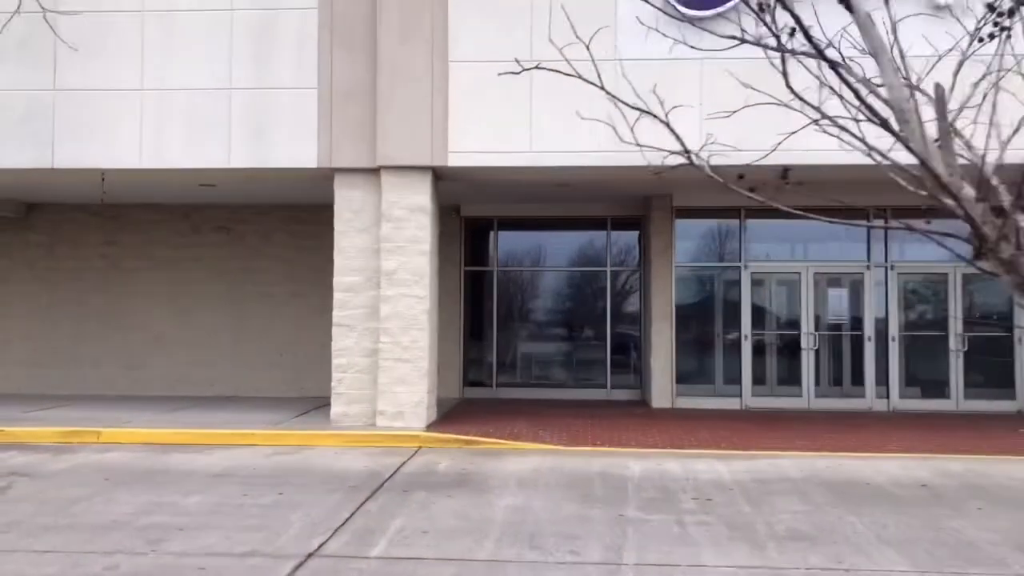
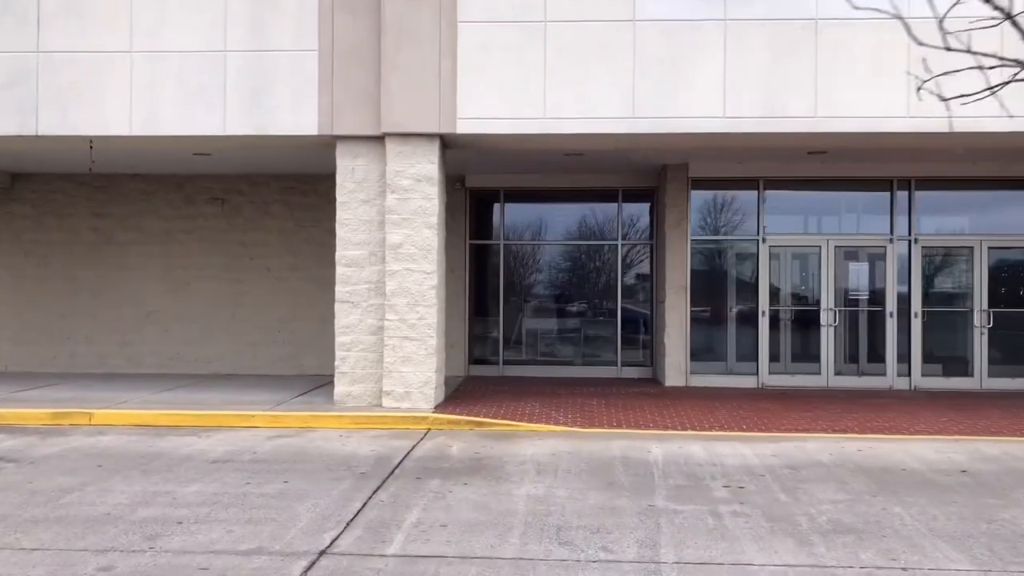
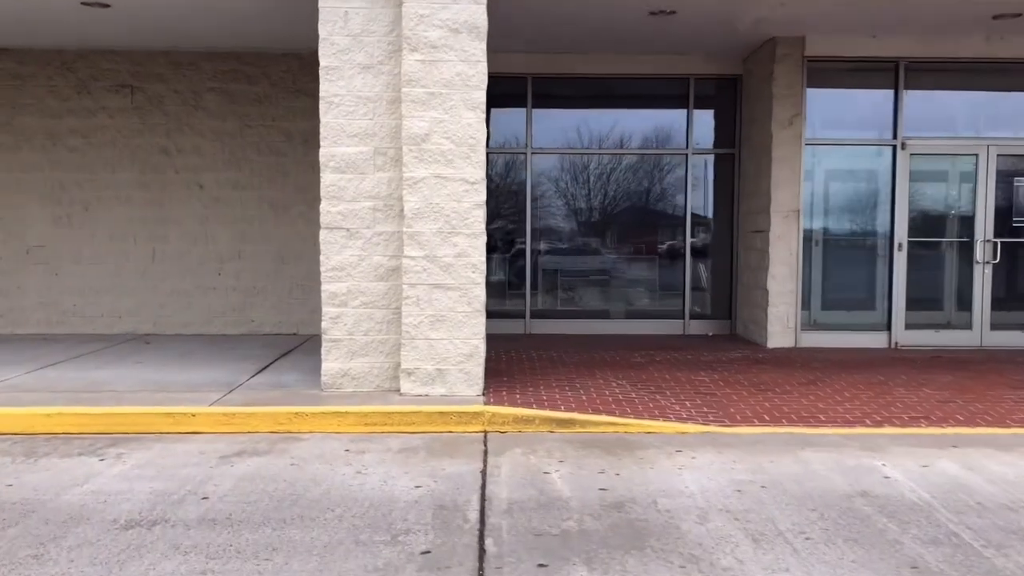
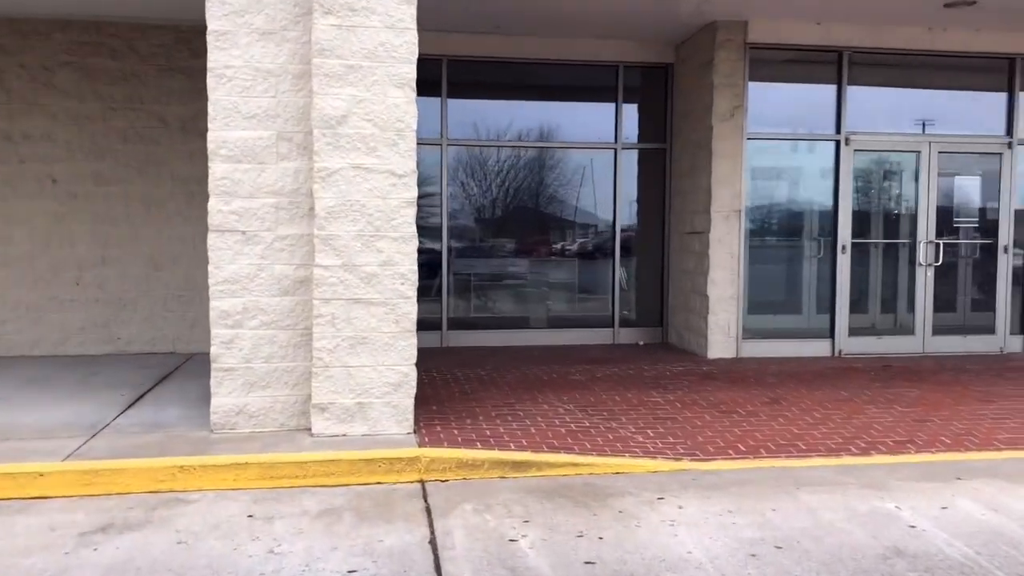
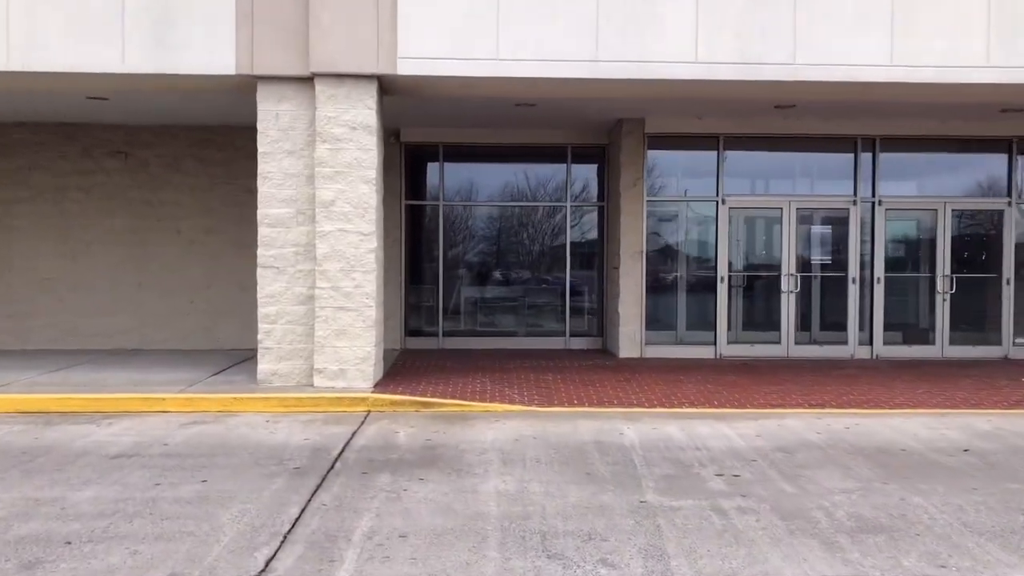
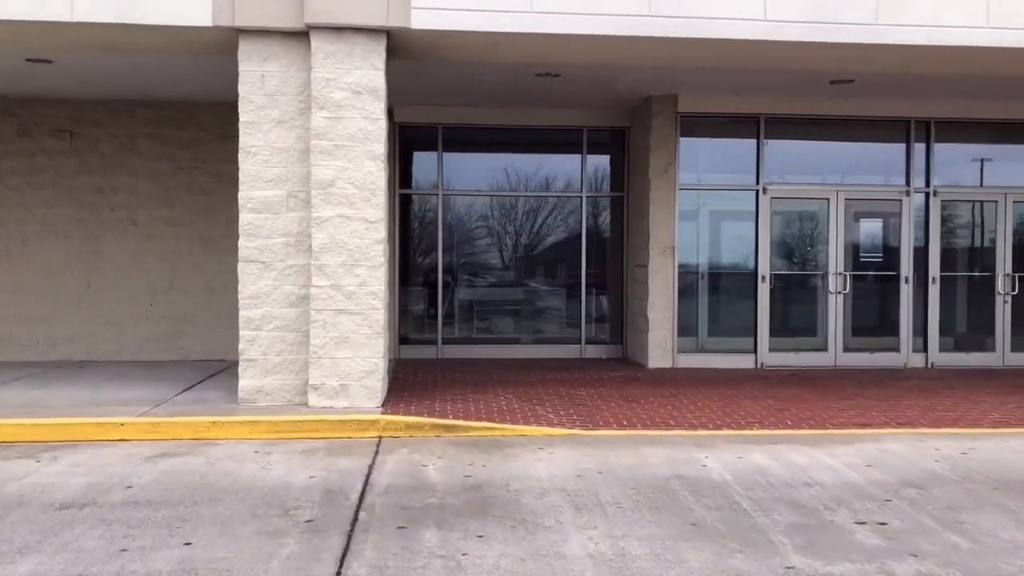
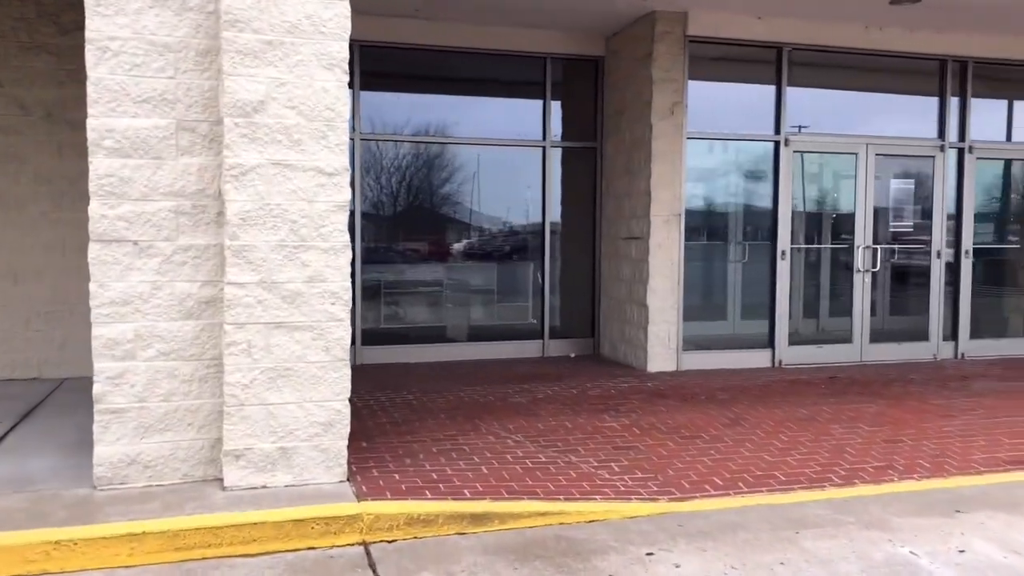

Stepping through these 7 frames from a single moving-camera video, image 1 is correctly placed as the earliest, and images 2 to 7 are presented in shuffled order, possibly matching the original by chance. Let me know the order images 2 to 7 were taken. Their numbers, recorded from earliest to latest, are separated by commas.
2, 5, 6, 3, 4, 7
